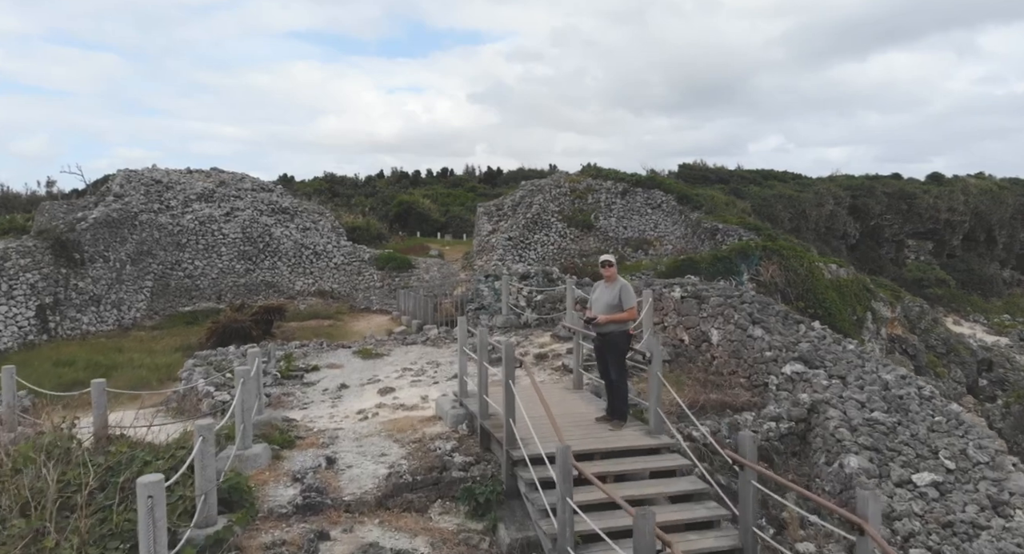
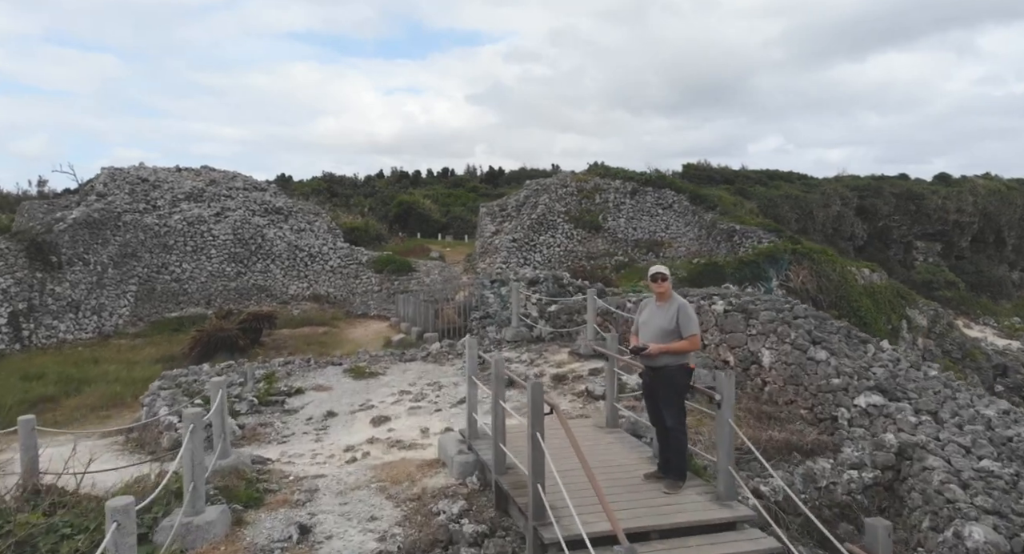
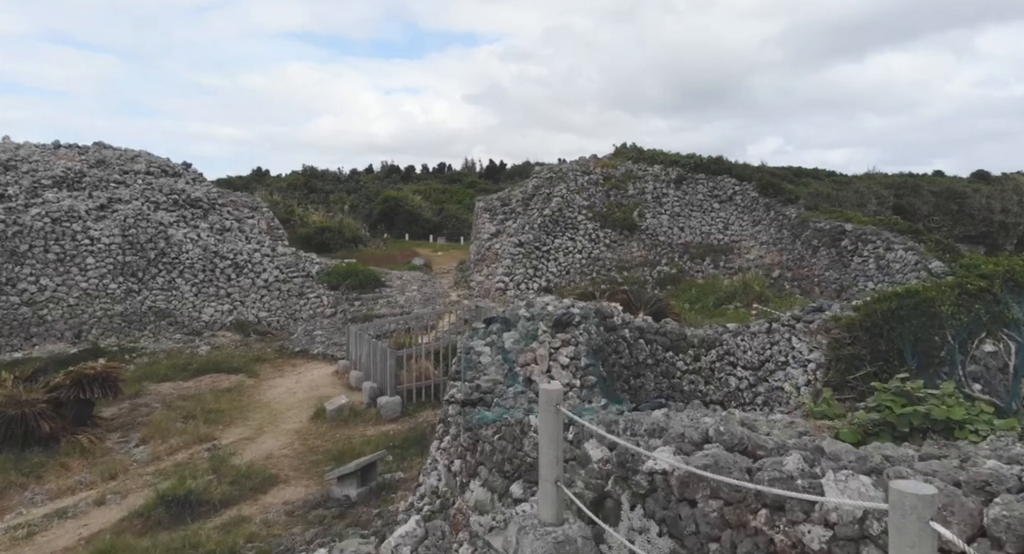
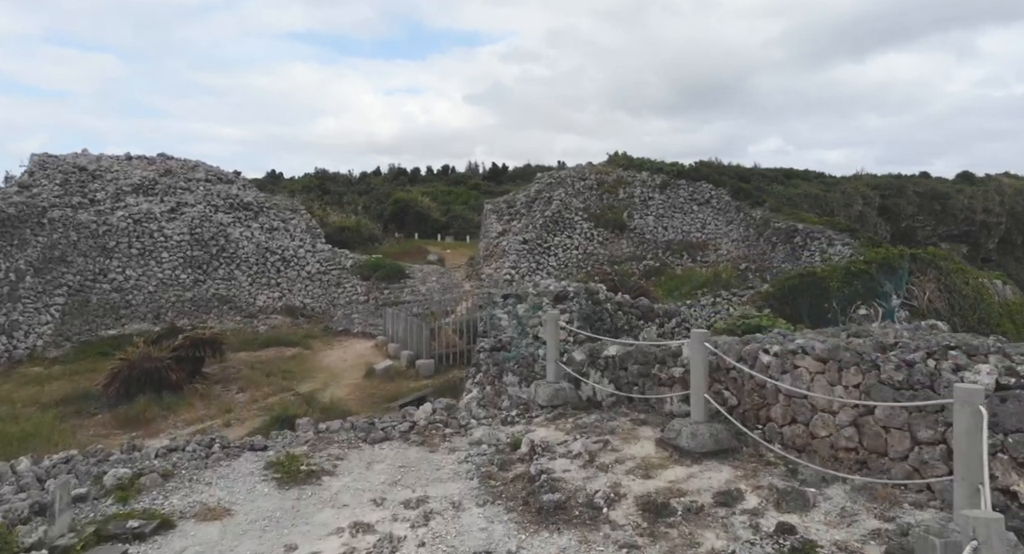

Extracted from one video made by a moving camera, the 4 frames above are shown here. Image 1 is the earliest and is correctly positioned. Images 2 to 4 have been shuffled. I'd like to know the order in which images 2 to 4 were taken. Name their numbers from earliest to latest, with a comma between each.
2, 4, 3
